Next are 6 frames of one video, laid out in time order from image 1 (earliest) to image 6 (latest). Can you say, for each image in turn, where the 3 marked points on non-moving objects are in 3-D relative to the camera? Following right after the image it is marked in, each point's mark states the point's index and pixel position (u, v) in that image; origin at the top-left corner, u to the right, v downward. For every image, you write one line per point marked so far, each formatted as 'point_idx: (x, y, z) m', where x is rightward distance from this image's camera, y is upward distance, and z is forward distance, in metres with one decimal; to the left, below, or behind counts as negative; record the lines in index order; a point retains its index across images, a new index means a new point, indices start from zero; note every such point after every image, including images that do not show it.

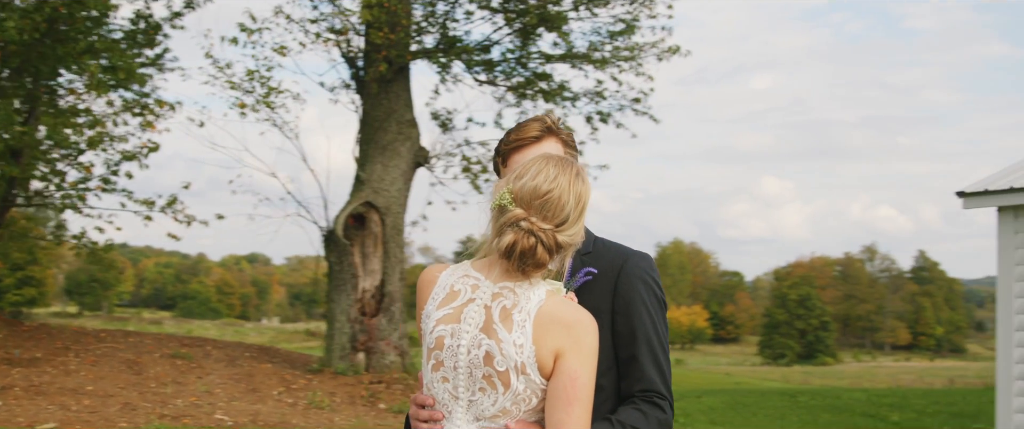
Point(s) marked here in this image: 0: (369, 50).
0: (-1.2, +1.4, +10.3) m
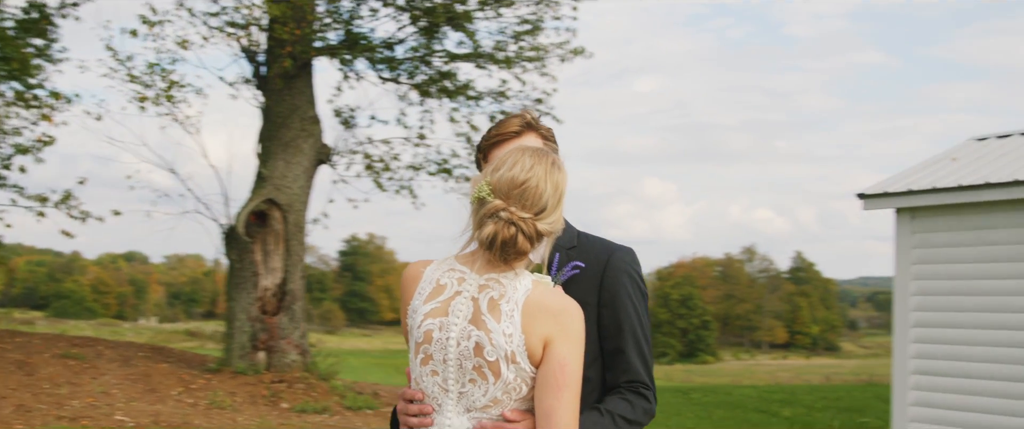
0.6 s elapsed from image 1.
0: (-2.0, +1.4, +10.2) m
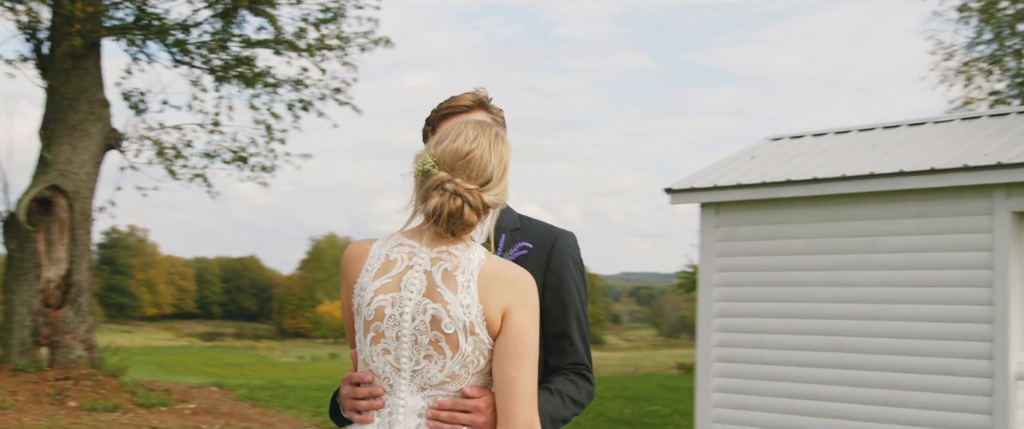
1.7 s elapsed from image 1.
0: (-0.7, +1.1, +10.4) m
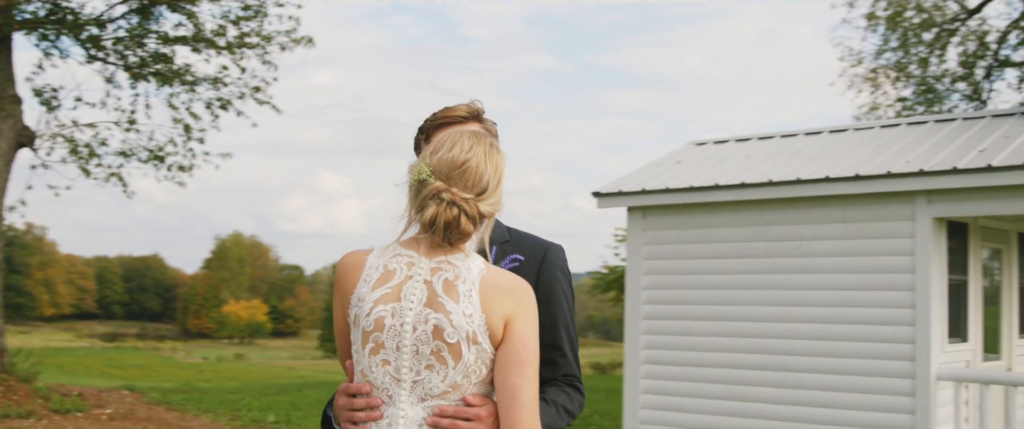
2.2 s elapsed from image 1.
0: (-1.4, +1.1, +10.4) m
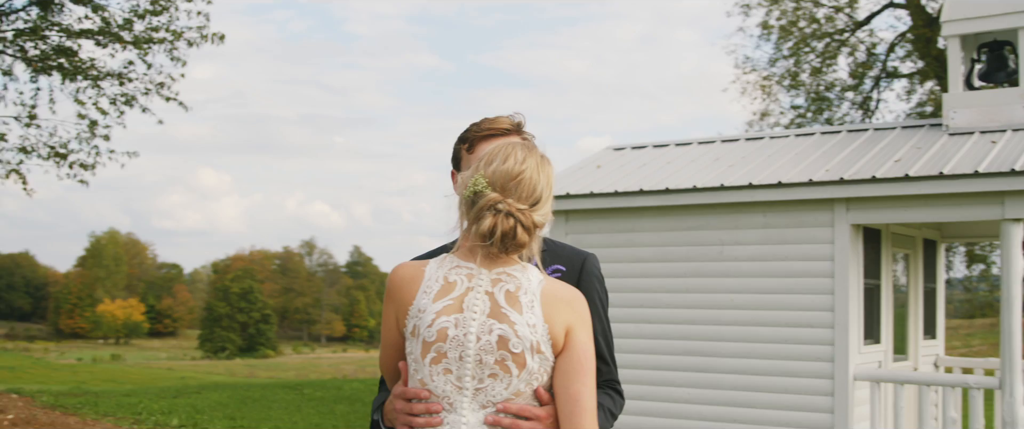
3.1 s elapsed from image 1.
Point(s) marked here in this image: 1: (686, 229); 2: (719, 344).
0: (-2.1, +1.1, +10.2) m
1: (+1.0, -0.1, +7.1) m
2: (+1.2, -0.7, +6.9) m
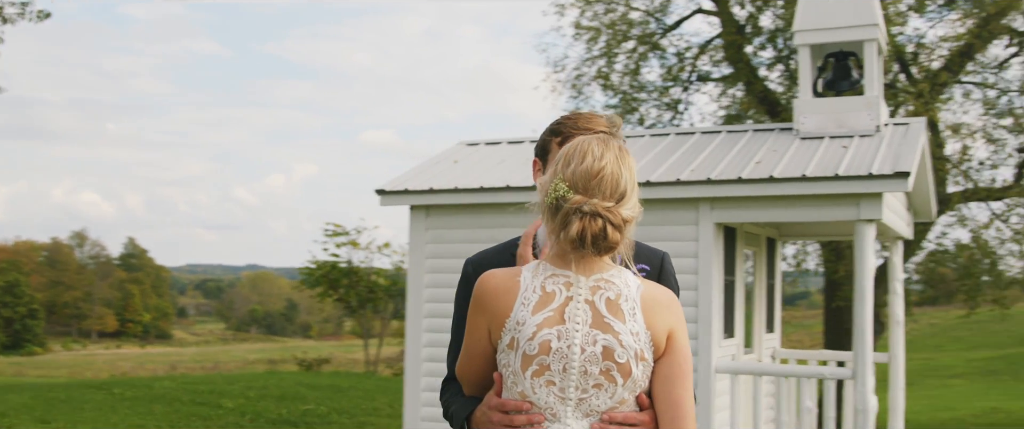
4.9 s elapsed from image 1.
0: (-2.4, +1.1, +10.0) m
1: (+0.9, 0.0, +7.1) m
2: (+1.1, -0.7, +6.8) m
